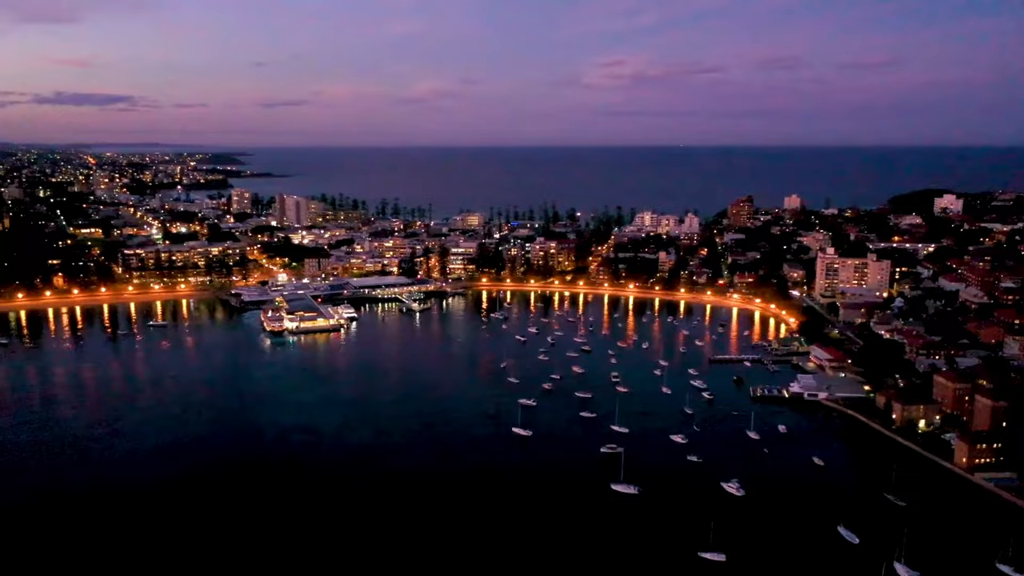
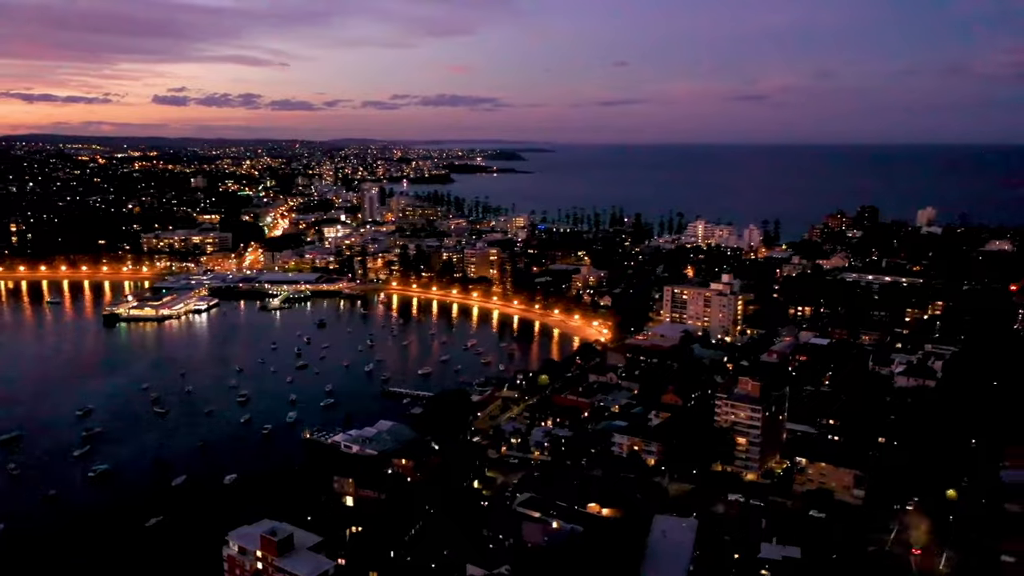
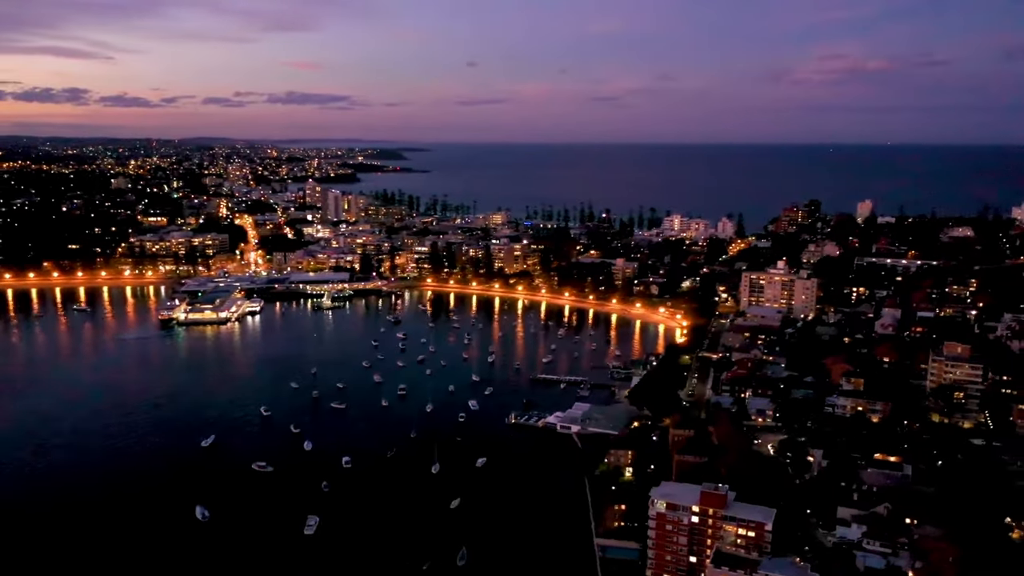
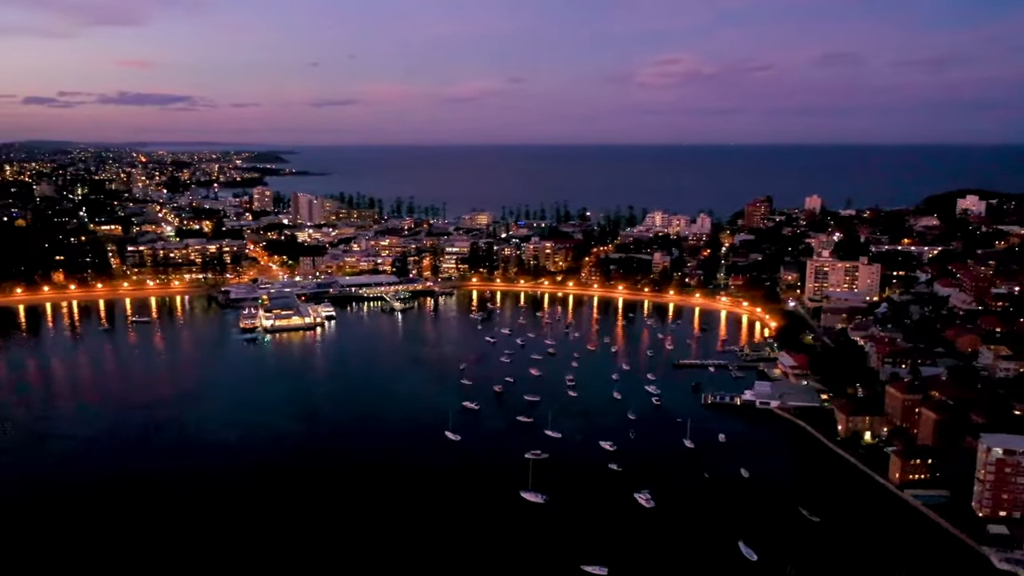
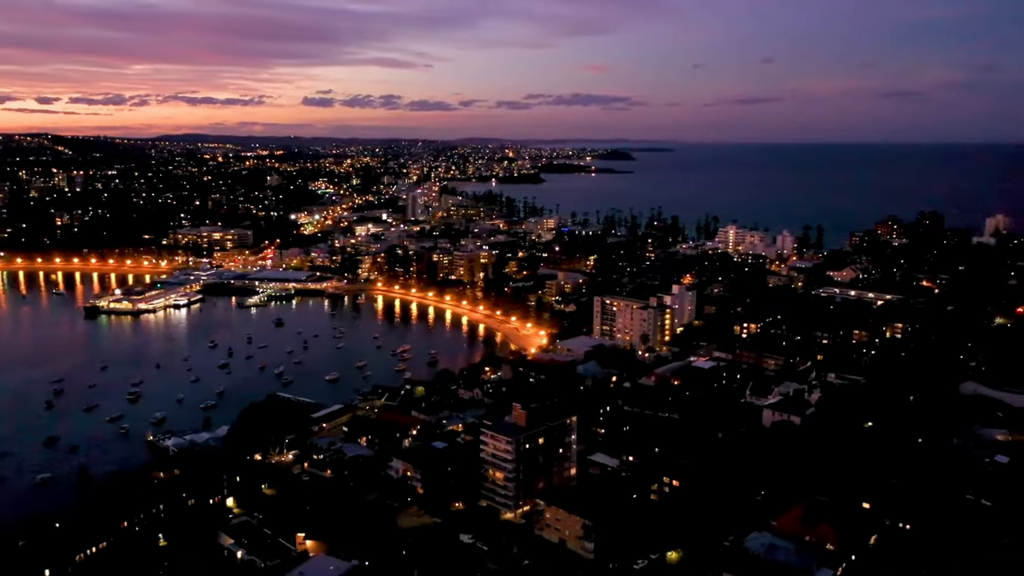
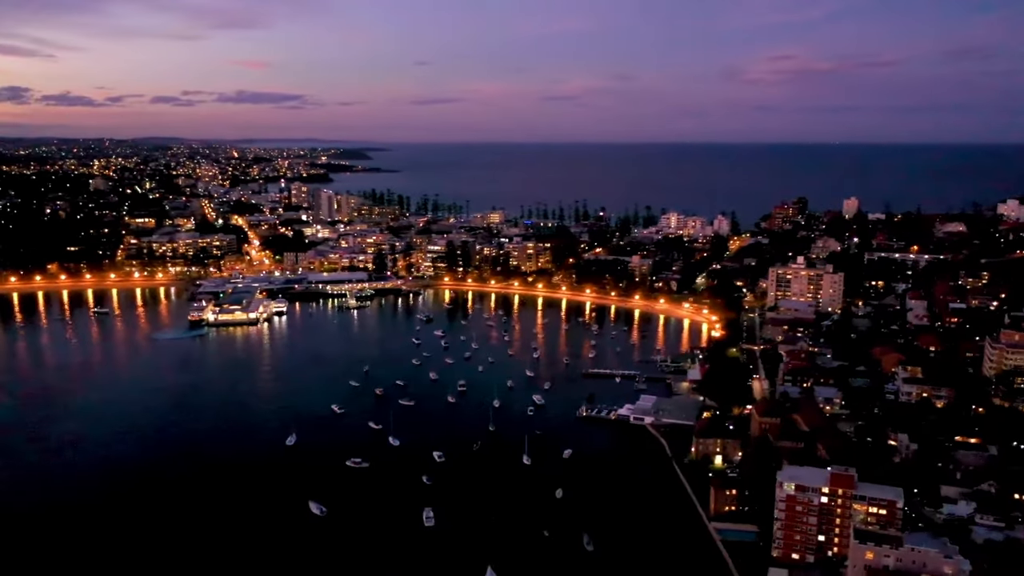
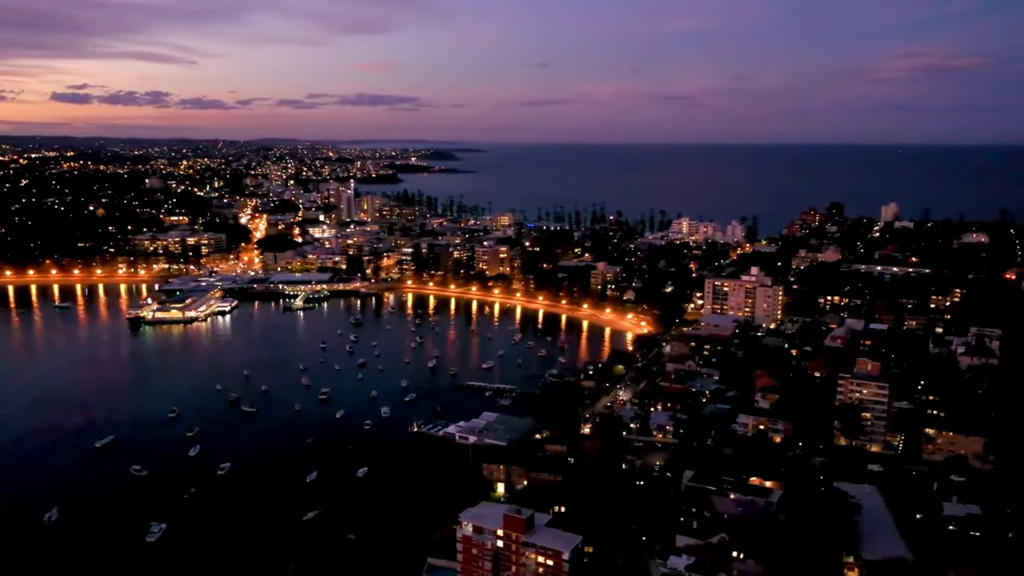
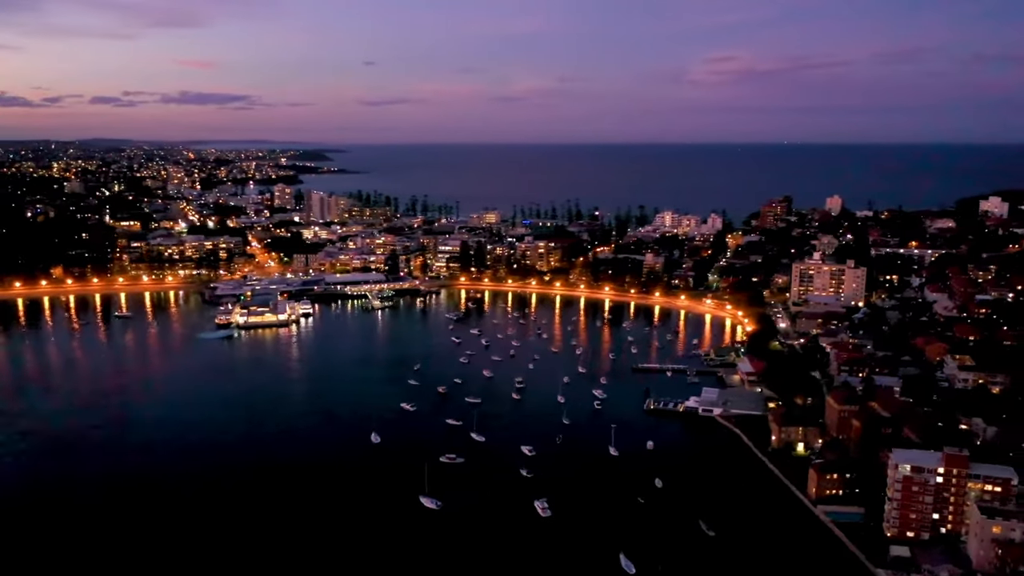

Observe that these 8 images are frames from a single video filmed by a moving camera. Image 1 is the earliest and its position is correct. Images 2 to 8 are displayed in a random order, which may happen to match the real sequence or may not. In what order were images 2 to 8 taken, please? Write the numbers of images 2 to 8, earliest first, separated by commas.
4, 8, 6, 3, 7, 2, 5
